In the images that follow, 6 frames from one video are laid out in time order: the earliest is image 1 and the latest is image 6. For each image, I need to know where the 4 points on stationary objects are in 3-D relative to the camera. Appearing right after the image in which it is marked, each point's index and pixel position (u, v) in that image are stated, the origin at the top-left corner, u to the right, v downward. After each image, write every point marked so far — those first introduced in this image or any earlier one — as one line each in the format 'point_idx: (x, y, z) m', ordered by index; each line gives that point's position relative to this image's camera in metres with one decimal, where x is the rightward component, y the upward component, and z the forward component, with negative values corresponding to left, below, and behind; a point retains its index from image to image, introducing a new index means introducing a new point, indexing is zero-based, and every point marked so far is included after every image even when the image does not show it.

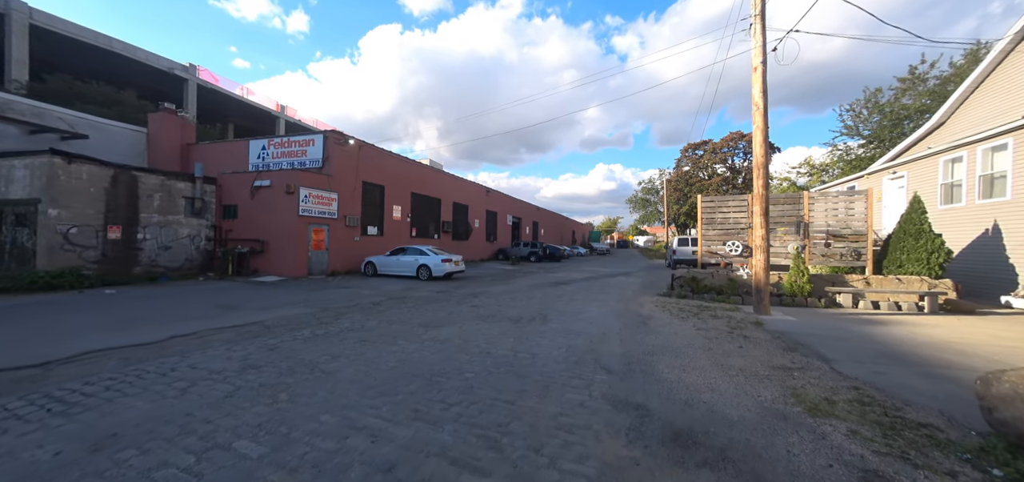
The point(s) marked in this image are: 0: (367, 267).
0: (-7.4, -1.4, +19.7) m
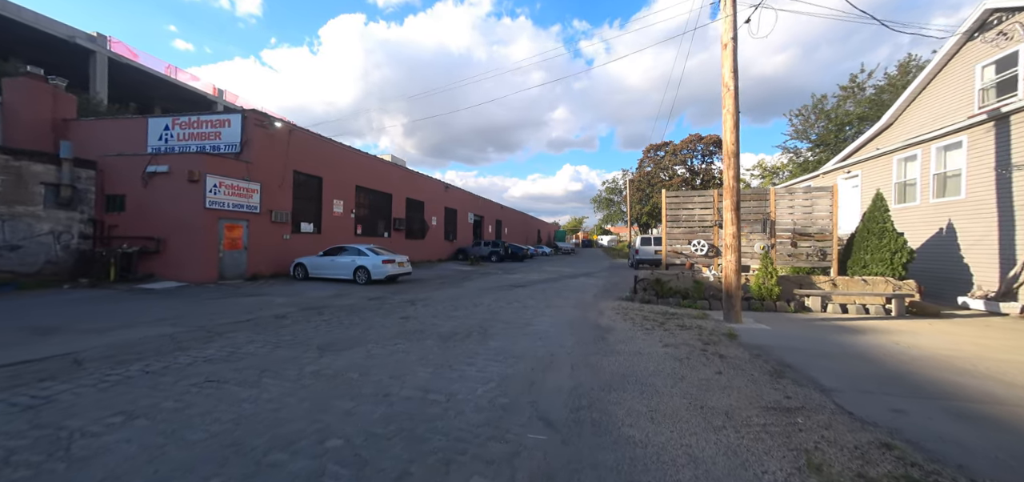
0: (-9.7, -1.3, +17.2) m
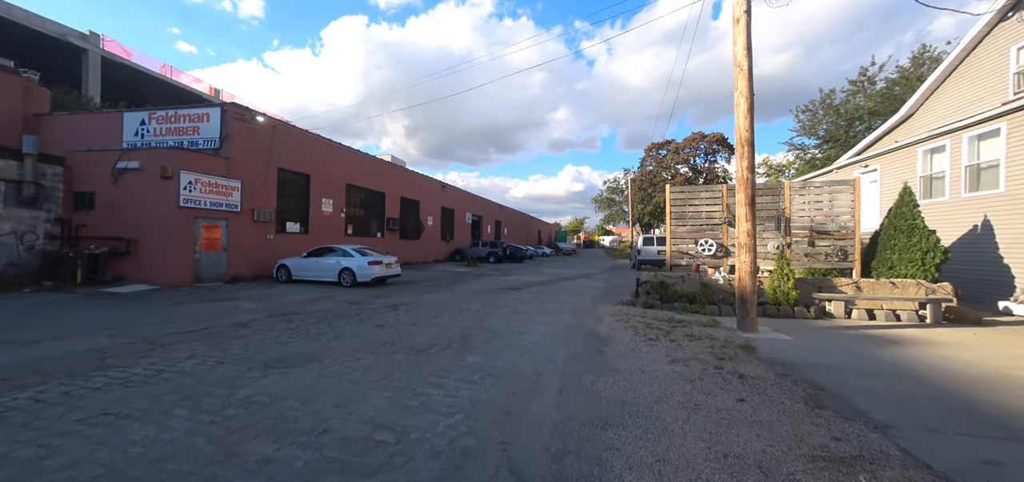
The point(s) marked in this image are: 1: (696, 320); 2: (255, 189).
0: (-9.9, -1.3, +16.3) m
1: (+4.0, -1.7, +8.3) m
2: (-11.1, +2.2, +16.6) m
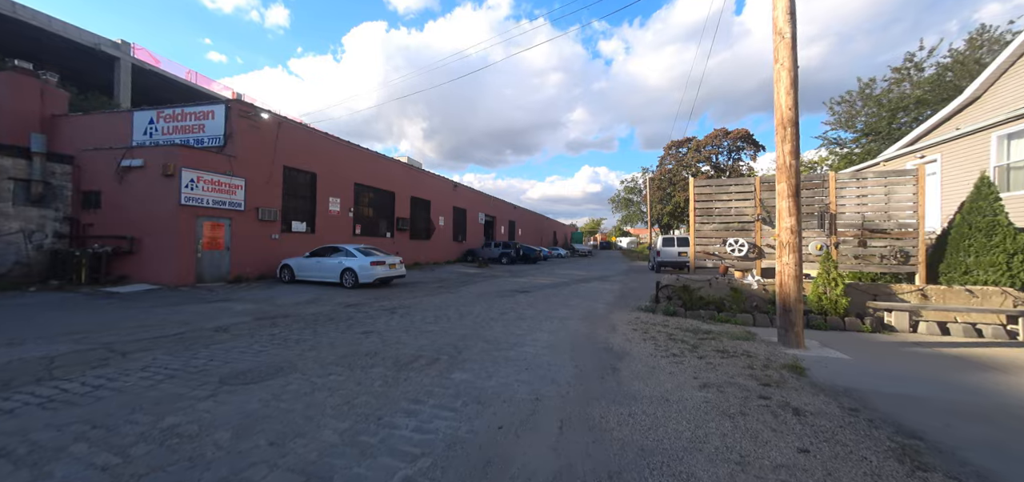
0: (-9.5, -1.3, +15.8) m
1: (+4.1, -1.7, +7.2) m
2: (-10.7, +2.3, +16.2) m
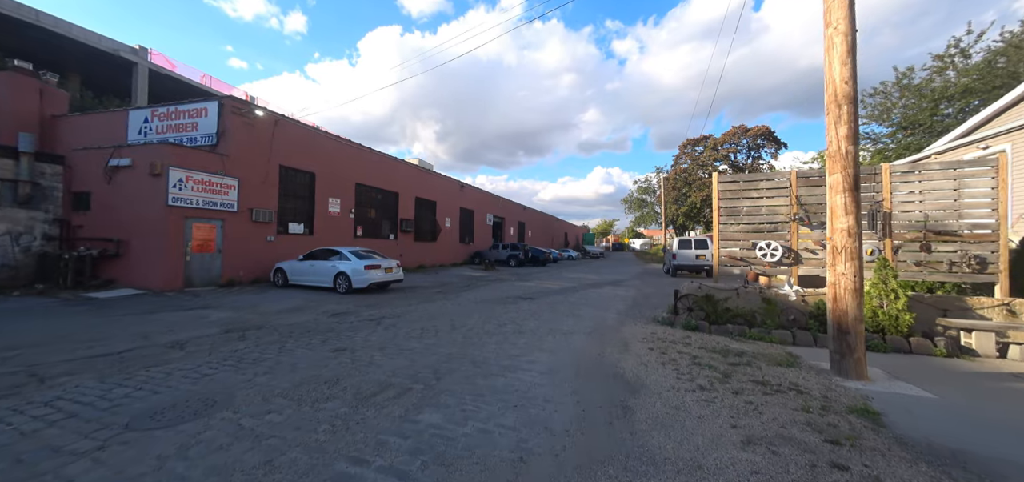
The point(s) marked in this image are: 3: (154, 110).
0: (-9.3, -1.4, +15.1) m
1: (+4.0, -1.7, +6.1) m
2: (-10.5, +2.2, +15.5) m
3: (-14.0, +5.1, +15.0) m
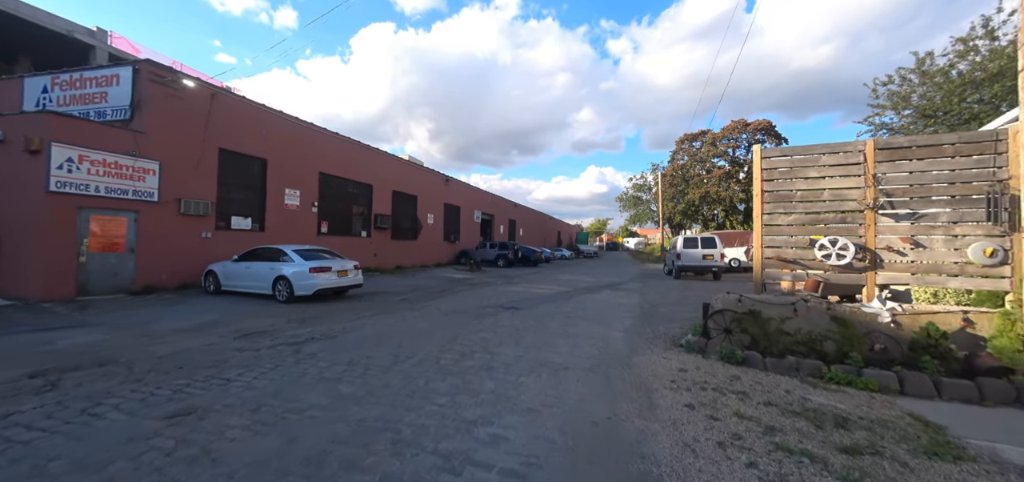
0: (-9.9, -1.3, +12.4) m
1: (+3.5, -1.7, +3.6) m
2: (-11.1, +2.3, +12.8) m
3: (-14.6, +5.2, +12.2) m
